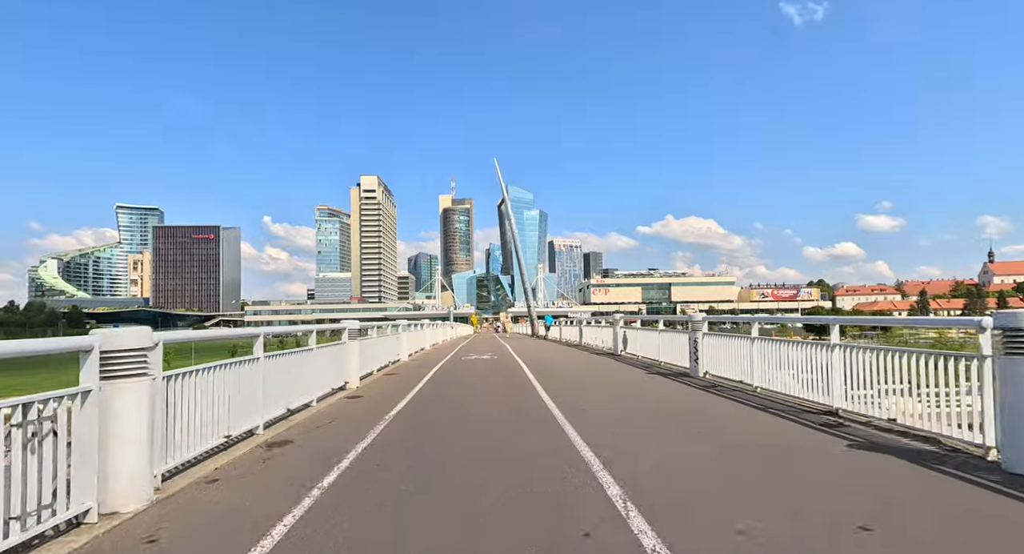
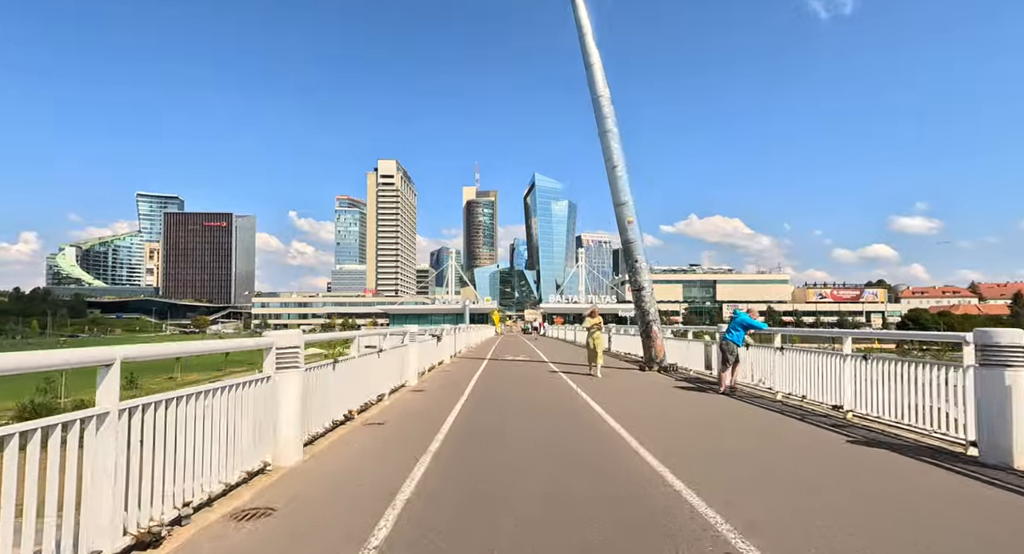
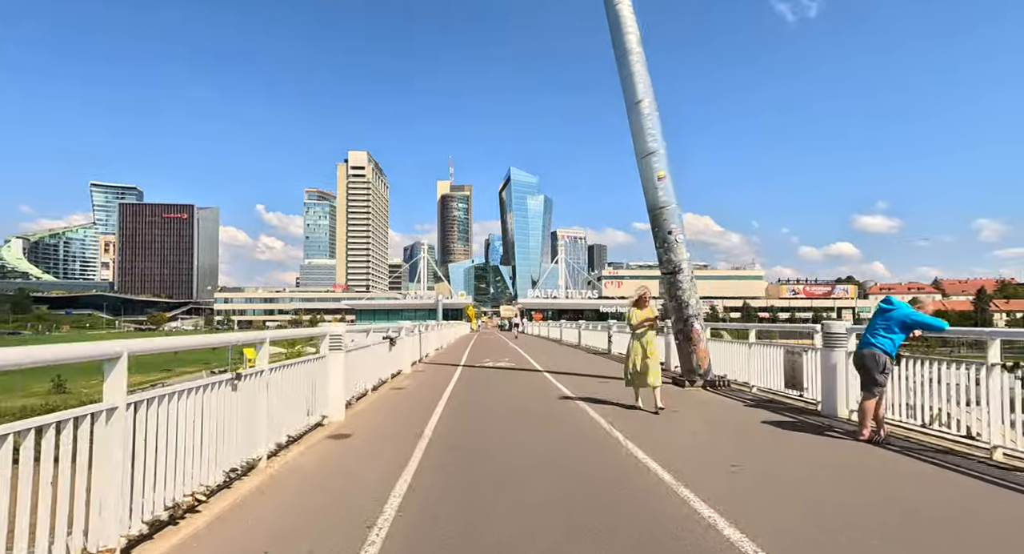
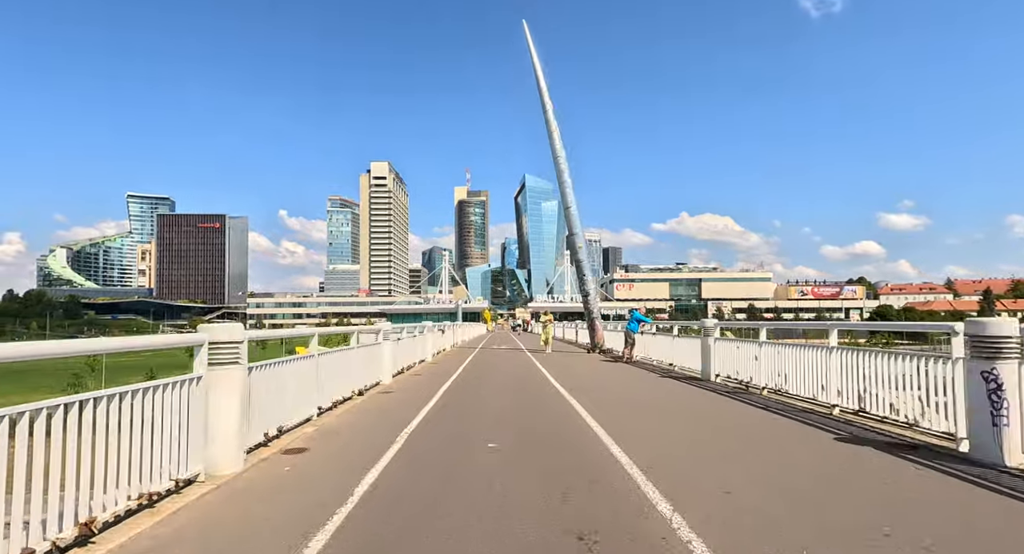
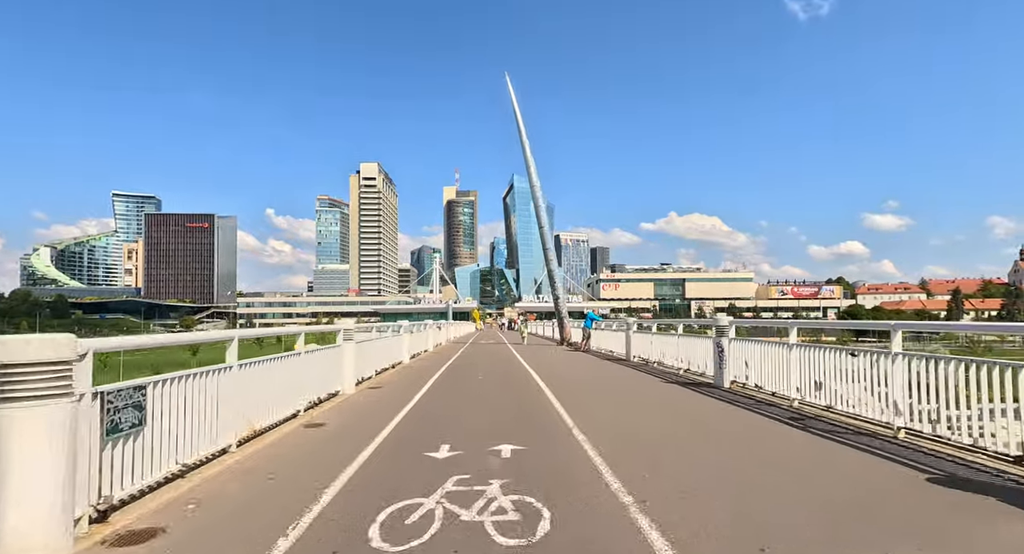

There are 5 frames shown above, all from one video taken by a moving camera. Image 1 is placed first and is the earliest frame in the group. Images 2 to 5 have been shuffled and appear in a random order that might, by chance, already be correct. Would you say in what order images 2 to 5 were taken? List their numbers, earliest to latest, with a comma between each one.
5, 4, 2, 3
